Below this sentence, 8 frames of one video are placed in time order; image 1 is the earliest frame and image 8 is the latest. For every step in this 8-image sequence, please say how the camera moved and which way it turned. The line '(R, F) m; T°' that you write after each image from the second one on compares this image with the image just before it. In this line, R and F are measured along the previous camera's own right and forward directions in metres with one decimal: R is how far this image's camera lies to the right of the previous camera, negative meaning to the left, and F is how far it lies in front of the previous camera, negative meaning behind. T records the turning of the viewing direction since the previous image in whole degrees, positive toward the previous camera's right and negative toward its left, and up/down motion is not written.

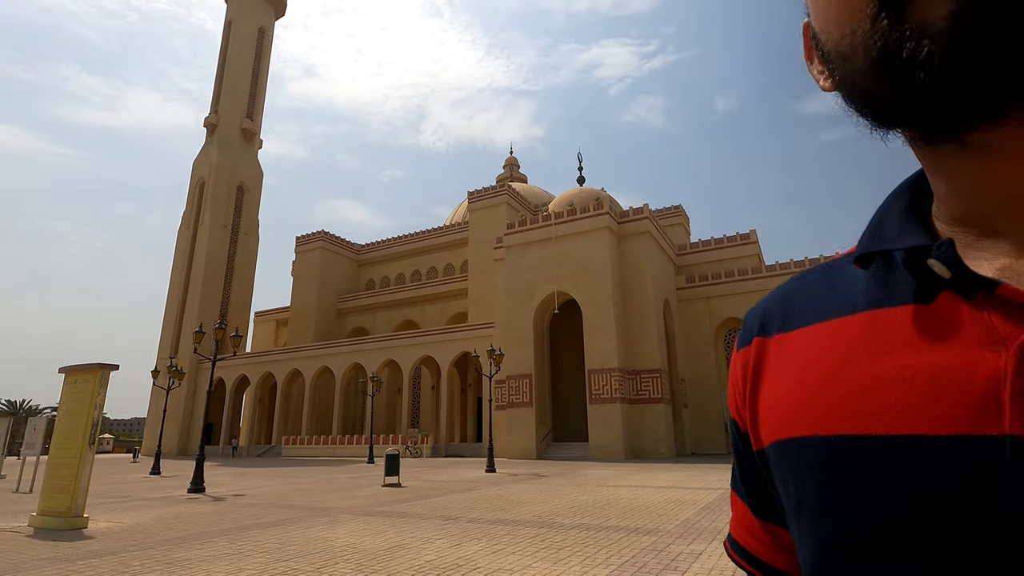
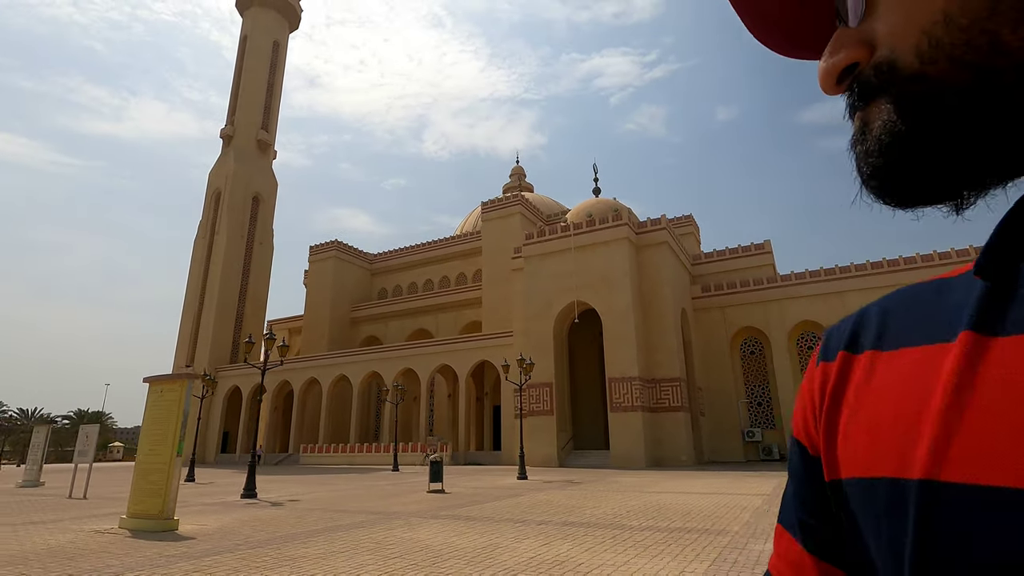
(-0.7, -0.3) m; 0°
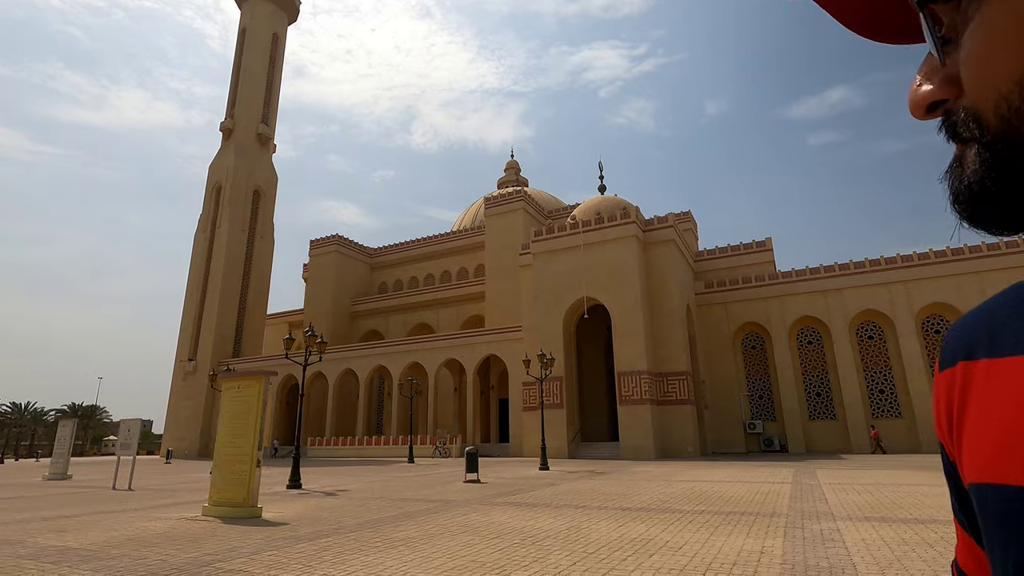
(-0.8, -0.4) m; +1°
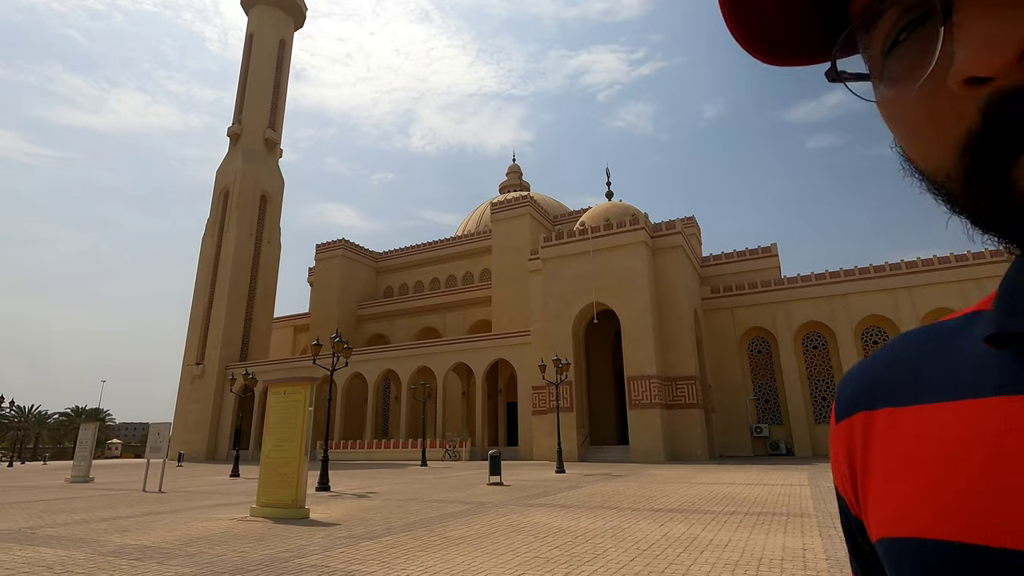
(-0.5, -0.3) m; 0°
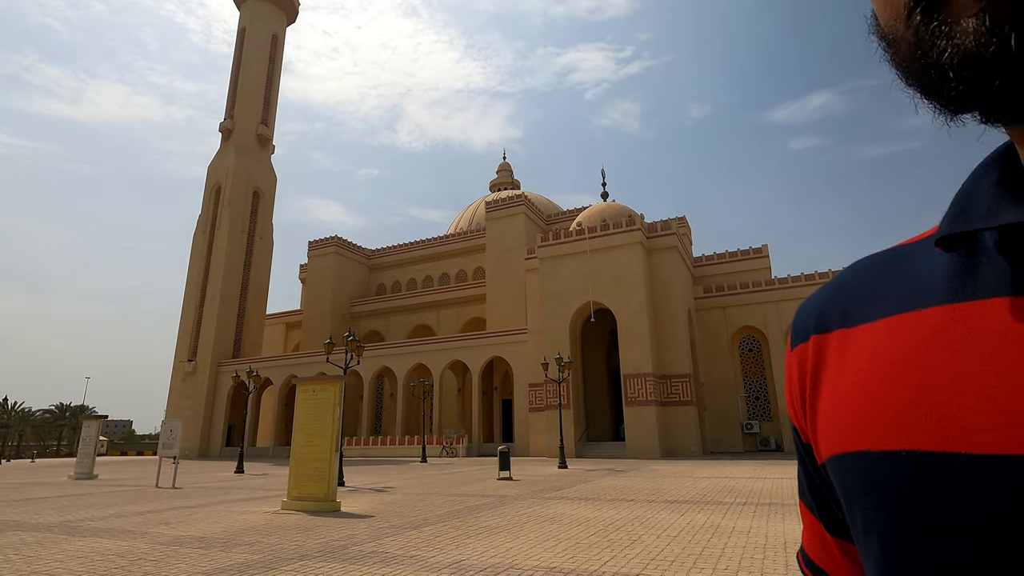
(-0.5, -0.3) m; +1°
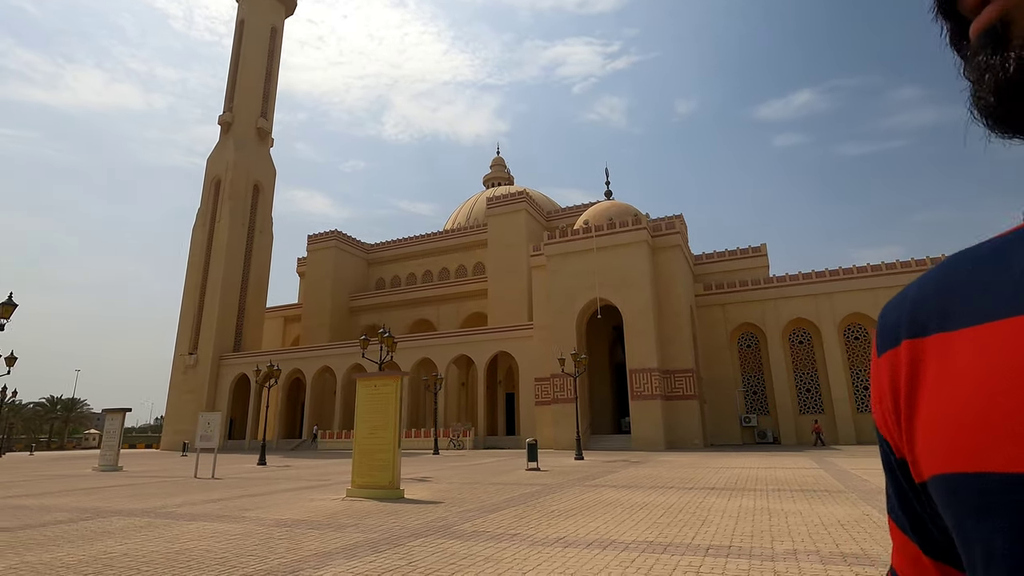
(-0.9, -0.5) m; +1°
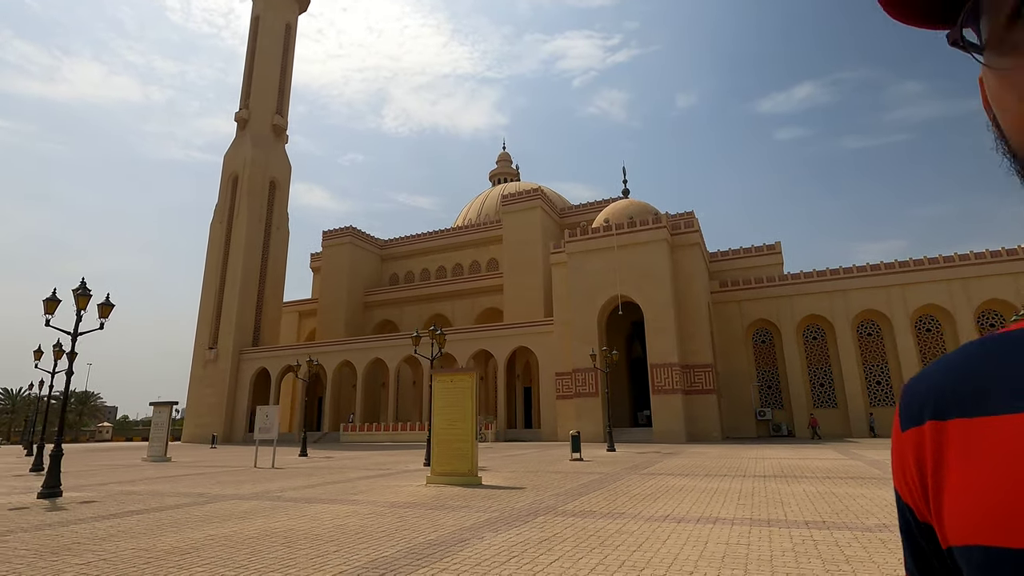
(-1.0, -0.6) m; 0°
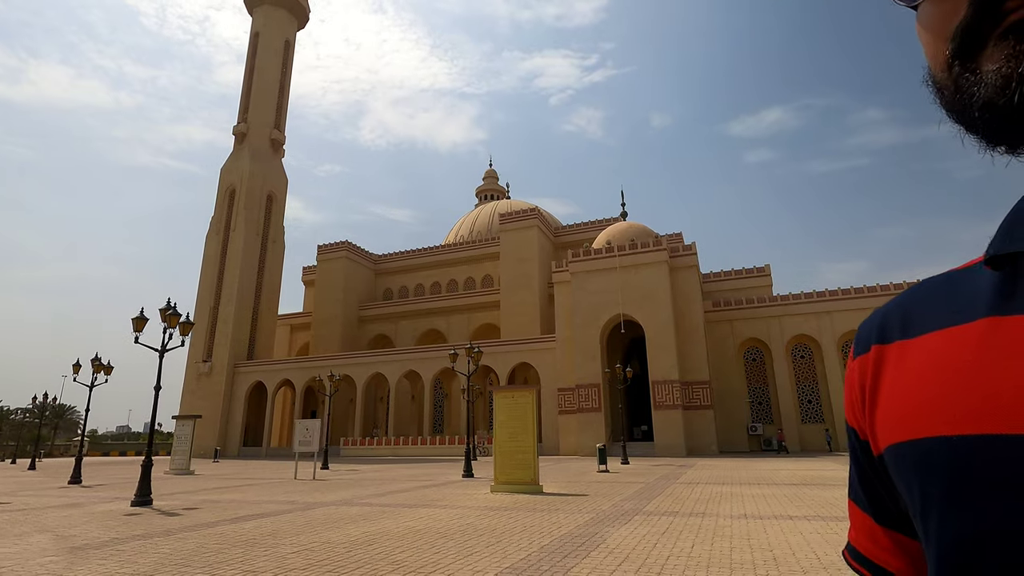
(-1.3, -0.8) m; +3°
